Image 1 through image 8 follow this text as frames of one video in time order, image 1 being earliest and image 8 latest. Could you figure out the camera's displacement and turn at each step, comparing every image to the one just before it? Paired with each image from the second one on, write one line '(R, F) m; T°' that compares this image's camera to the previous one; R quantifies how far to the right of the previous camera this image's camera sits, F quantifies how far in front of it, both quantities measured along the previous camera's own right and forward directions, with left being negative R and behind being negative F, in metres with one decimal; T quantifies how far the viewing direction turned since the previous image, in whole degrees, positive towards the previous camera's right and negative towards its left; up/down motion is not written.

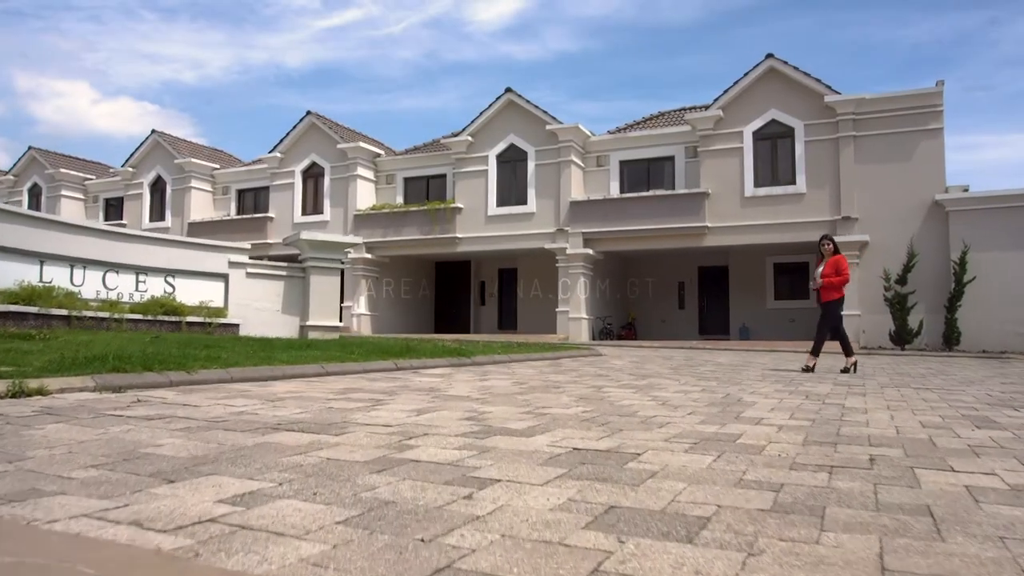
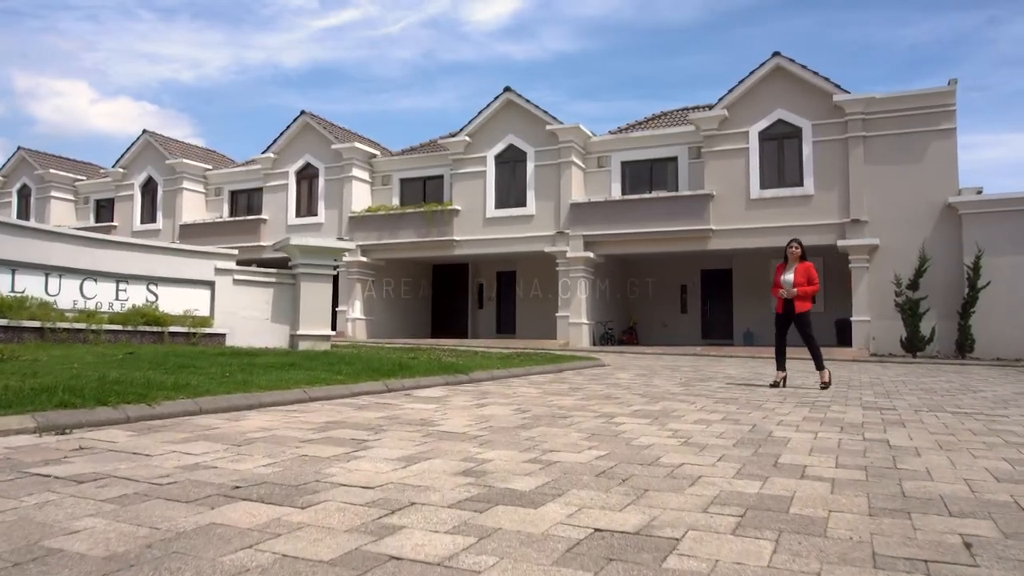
(0.0, +0.6) m; 0°
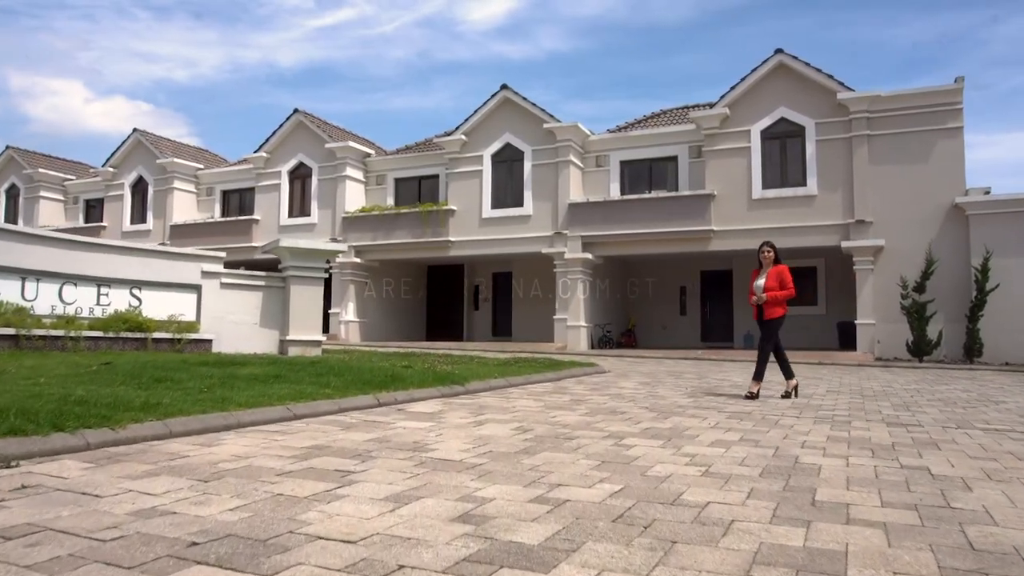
(0.0, +0.5) m; 0°
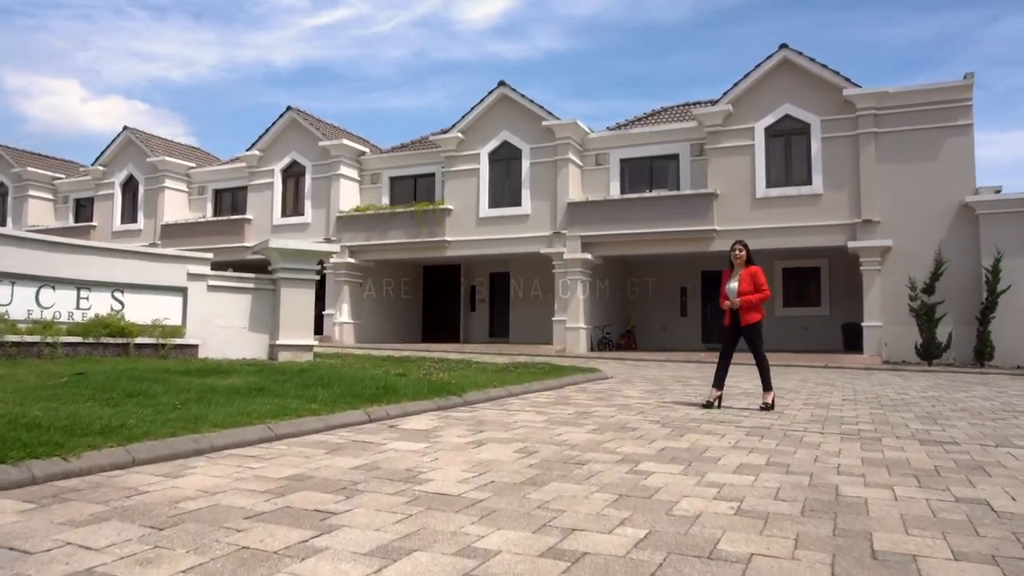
(0.0, +0.5) m; 0°
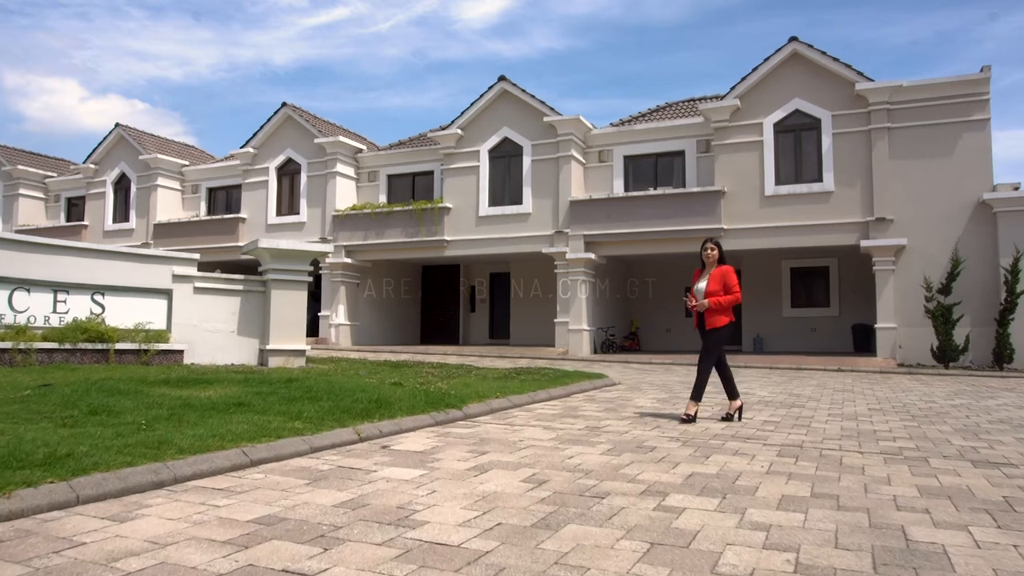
(0.0, +0.6) m; 0°
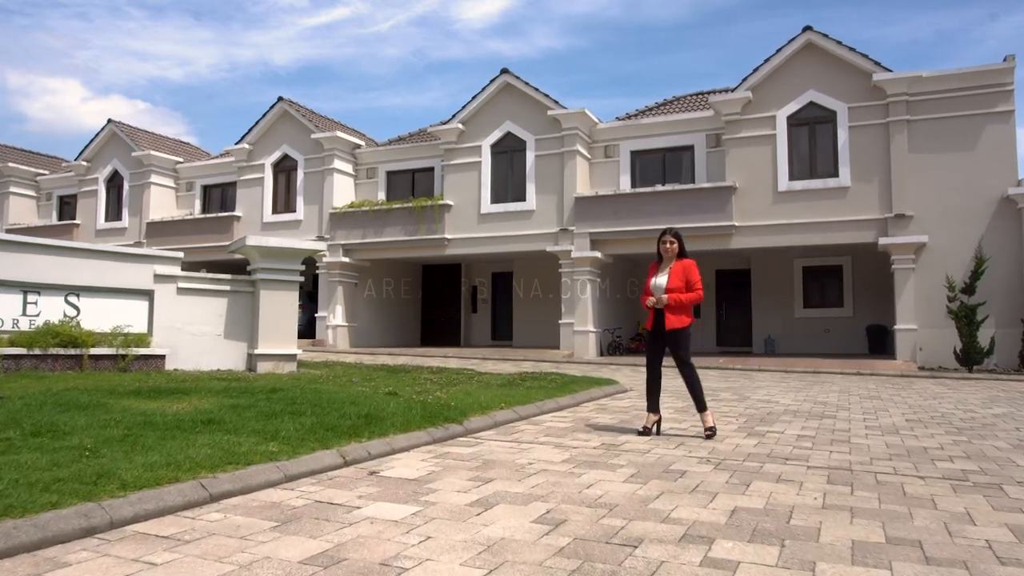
(0.0, +0.7) m; 0°
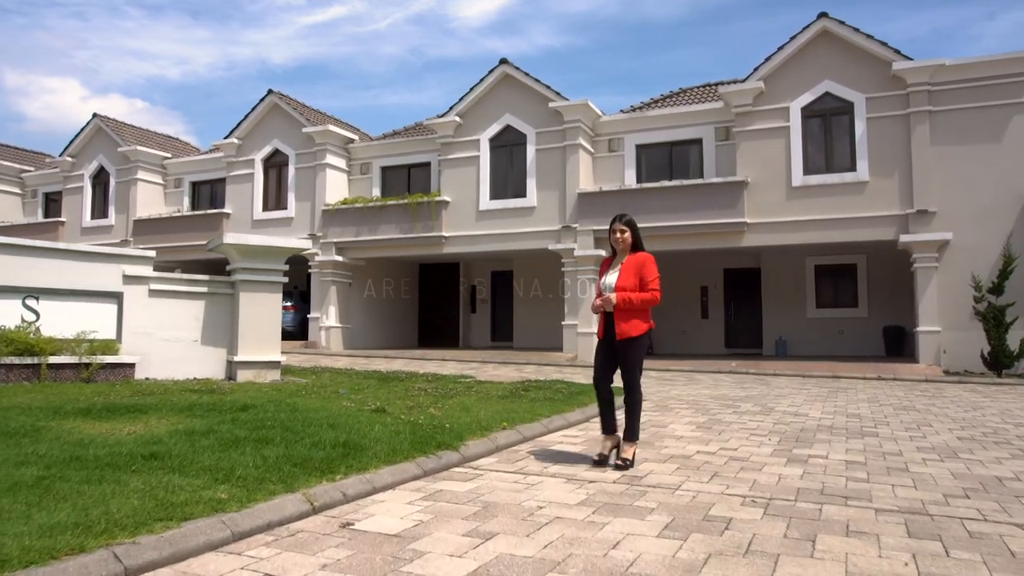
(0.0, +0.9) m; 0°
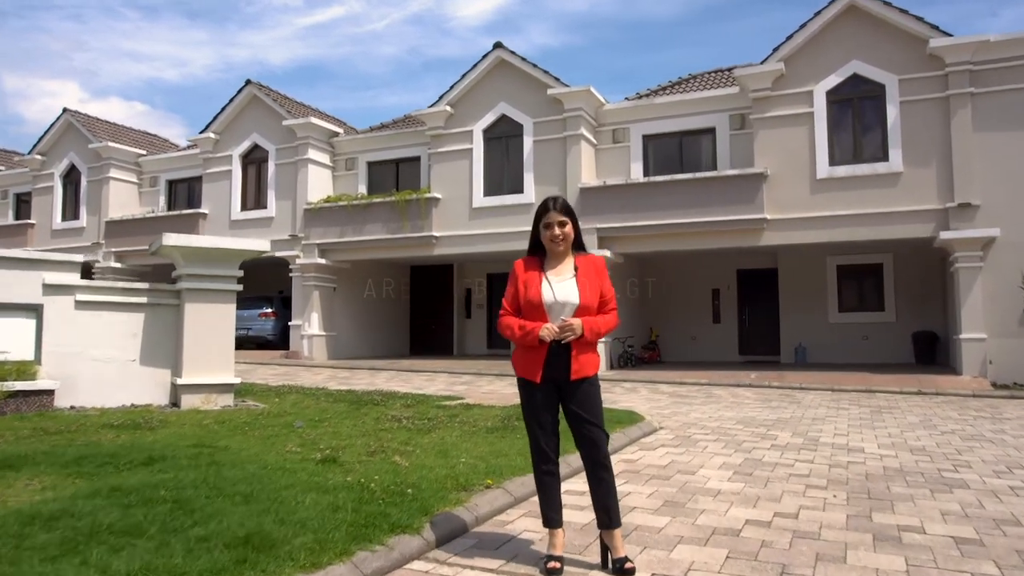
(+0.1, +1.6) m; 0°
